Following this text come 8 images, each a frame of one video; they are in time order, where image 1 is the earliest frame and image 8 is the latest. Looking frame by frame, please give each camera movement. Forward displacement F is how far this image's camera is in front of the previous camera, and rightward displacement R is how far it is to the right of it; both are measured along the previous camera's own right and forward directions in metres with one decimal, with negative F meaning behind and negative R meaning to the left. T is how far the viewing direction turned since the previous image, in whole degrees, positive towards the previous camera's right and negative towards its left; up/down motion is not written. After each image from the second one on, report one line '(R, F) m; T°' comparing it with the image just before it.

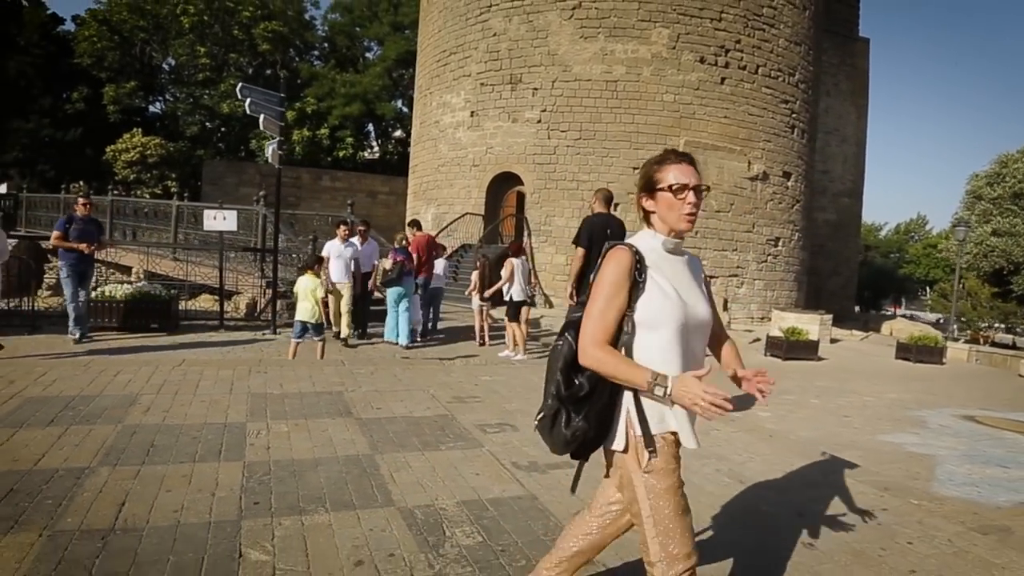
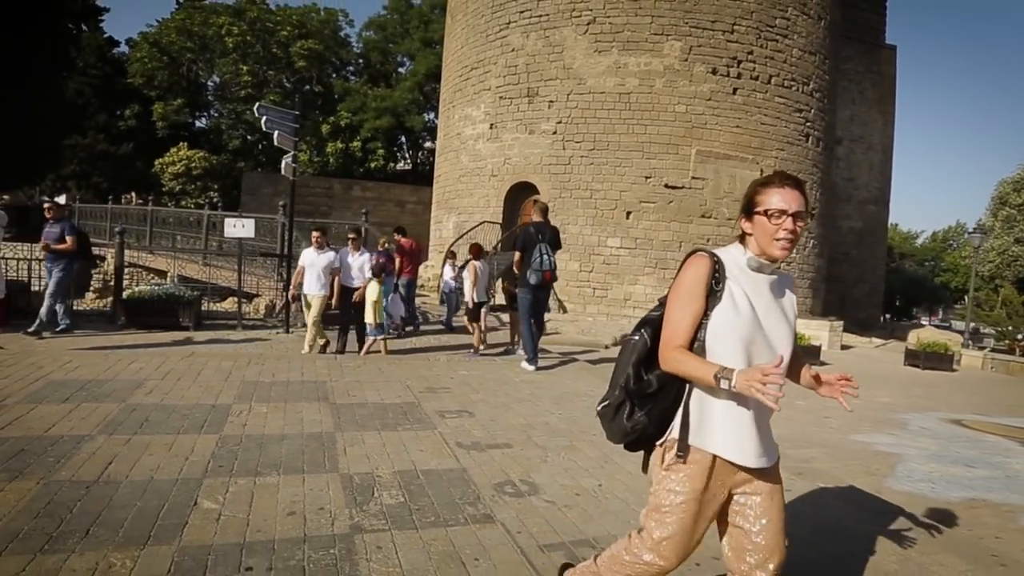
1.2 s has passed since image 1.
(+0.6, -0.5) m; -4°
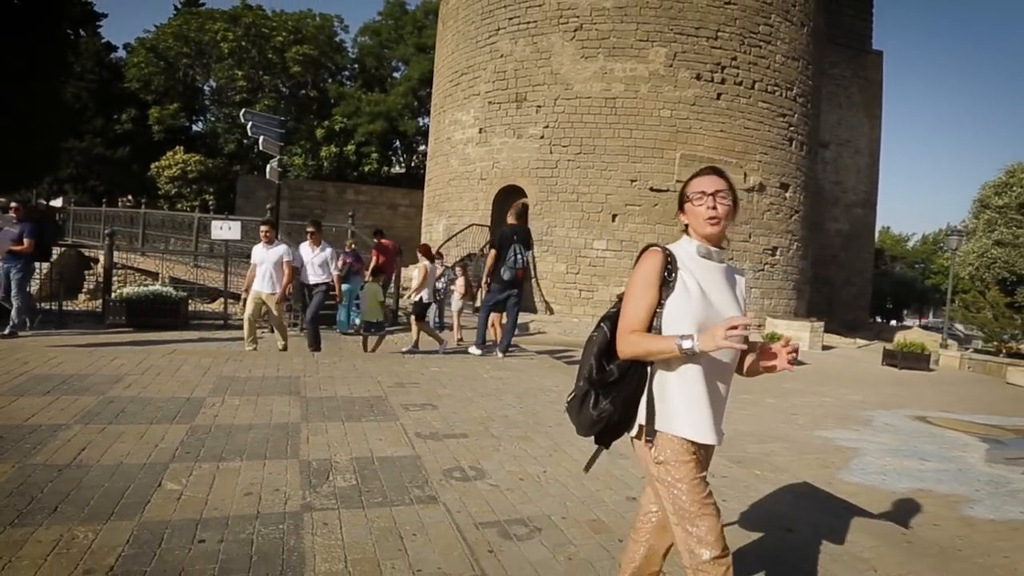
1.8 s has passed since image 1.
(+0.3, -0.2) m; 0°
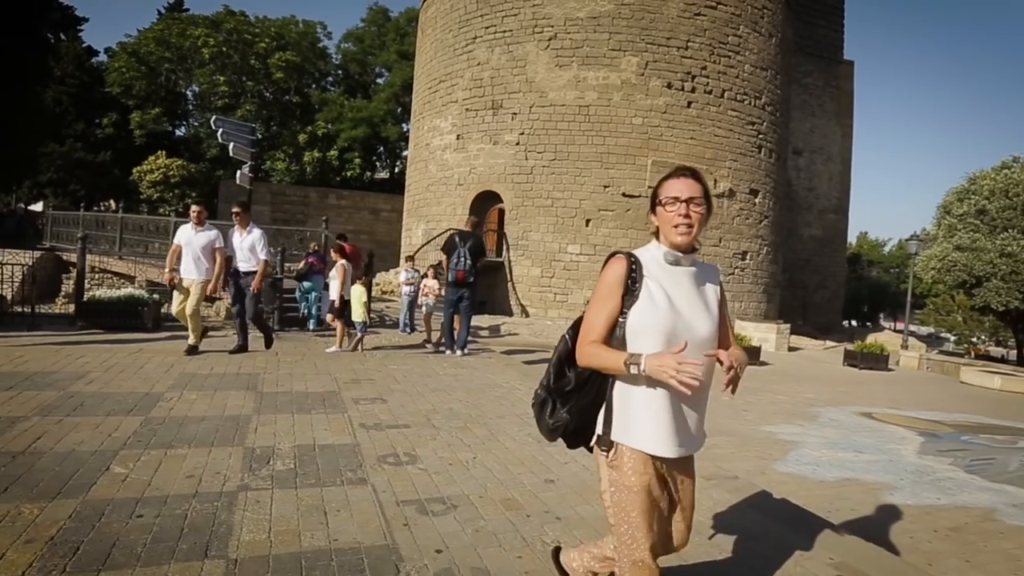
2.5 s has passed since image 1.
(+0.4, -0.3) m; +1°
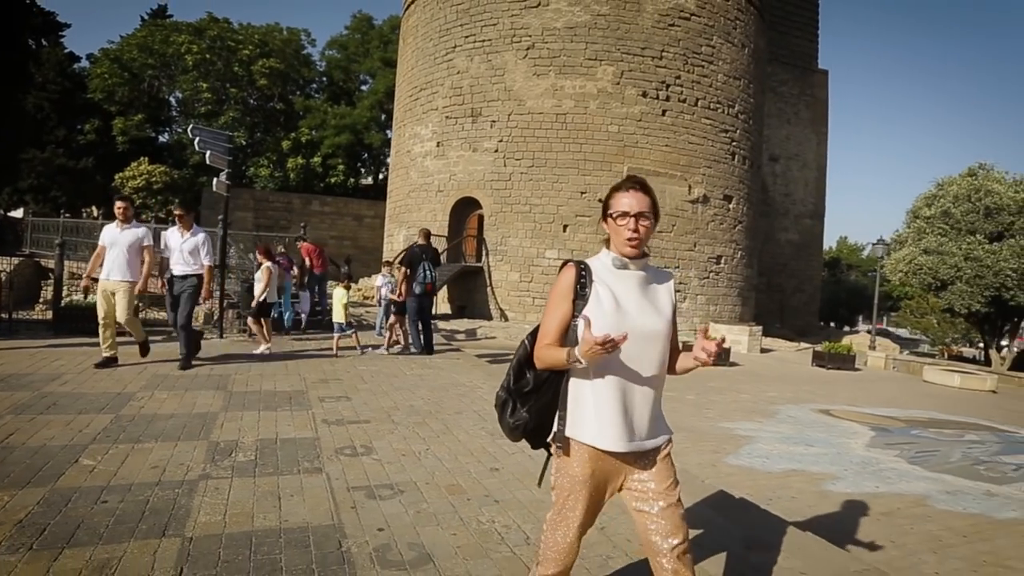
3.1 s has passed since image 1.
(+0.3, -0.3) m; +1°
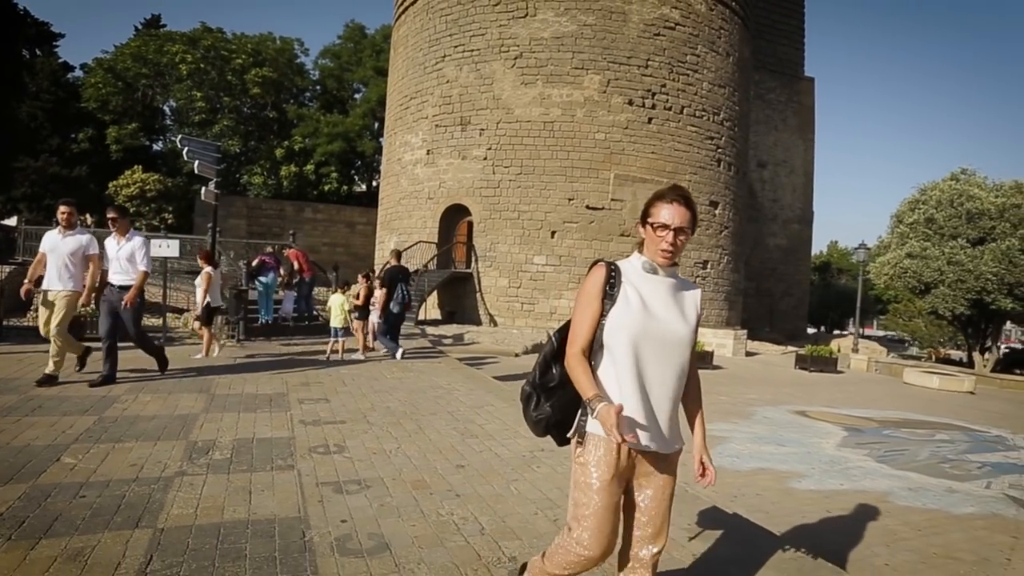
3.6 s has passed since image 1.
(+0.2, -0.2) m; 0°
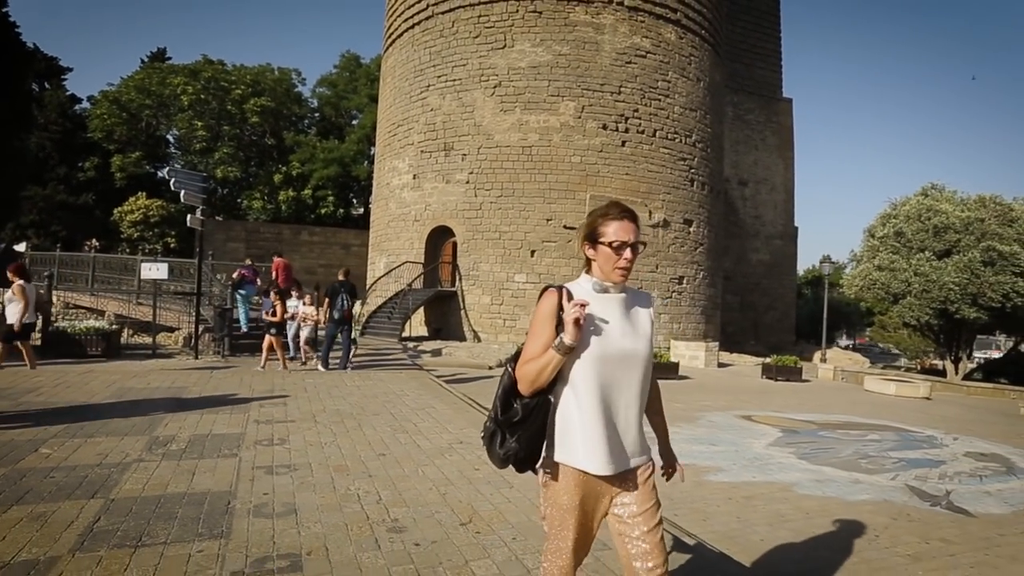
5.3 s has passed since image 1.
(+0.8, -0.7) m; -1°
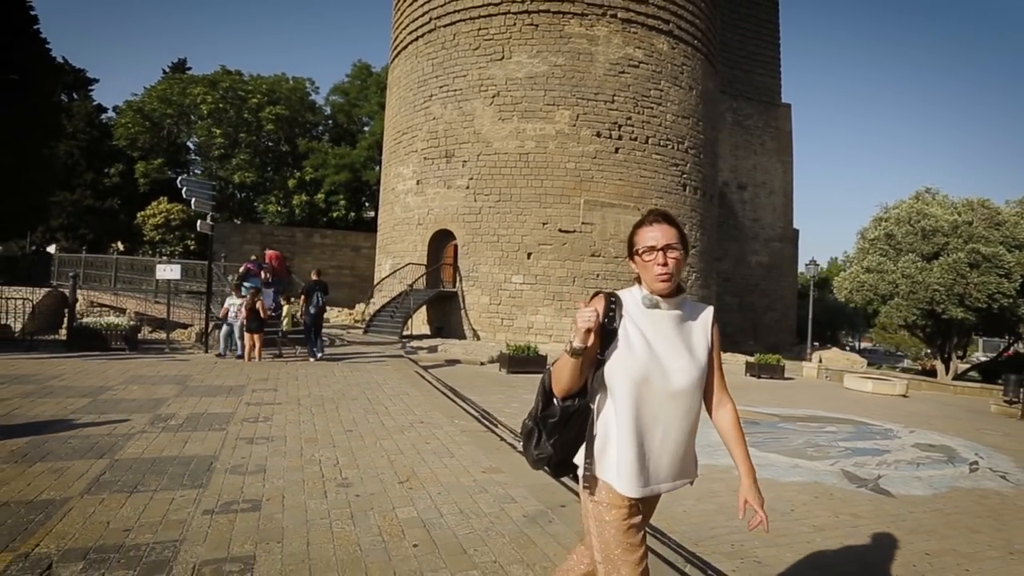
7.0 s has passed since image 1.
(+0.6, -0.8) m; -2°
